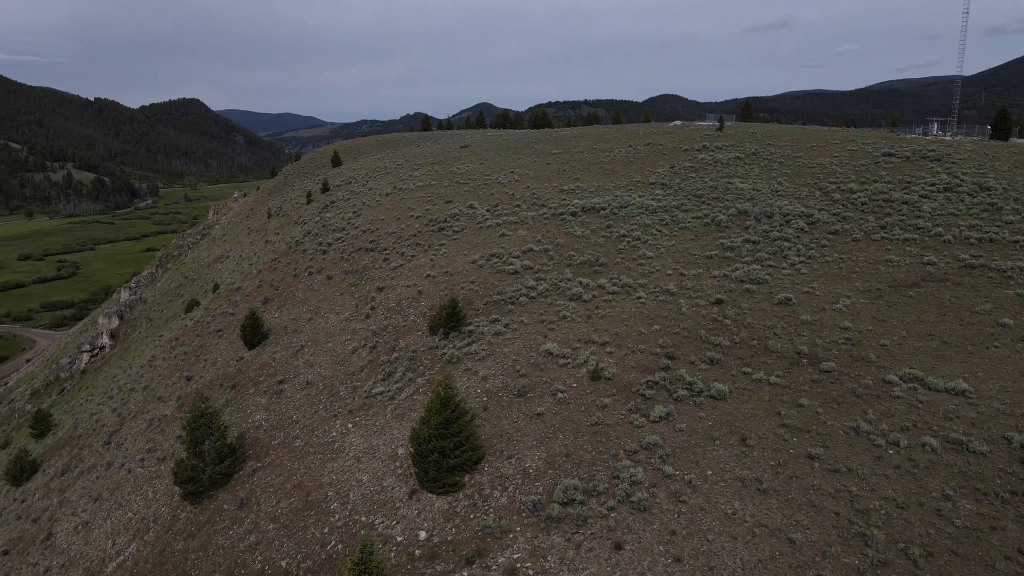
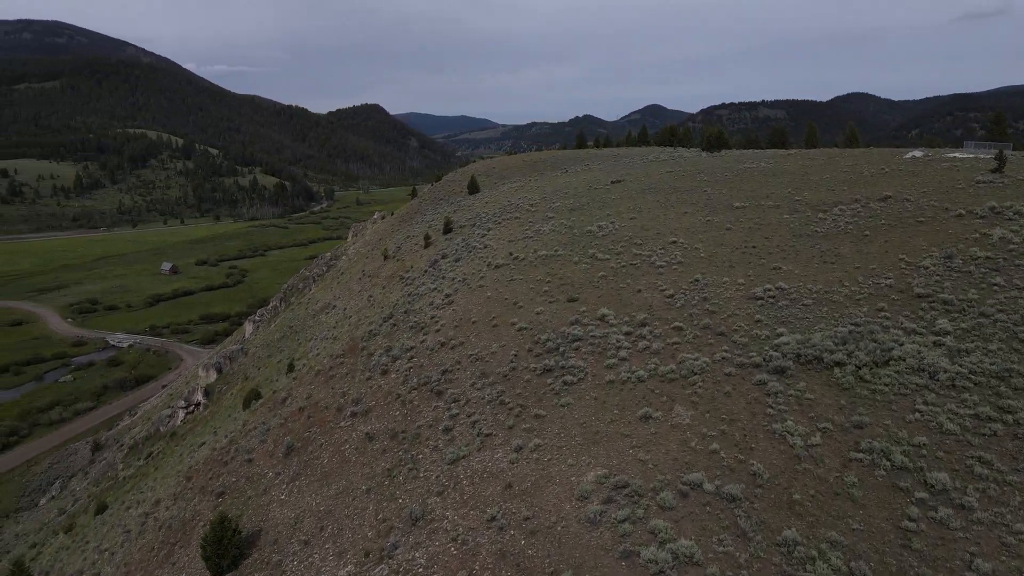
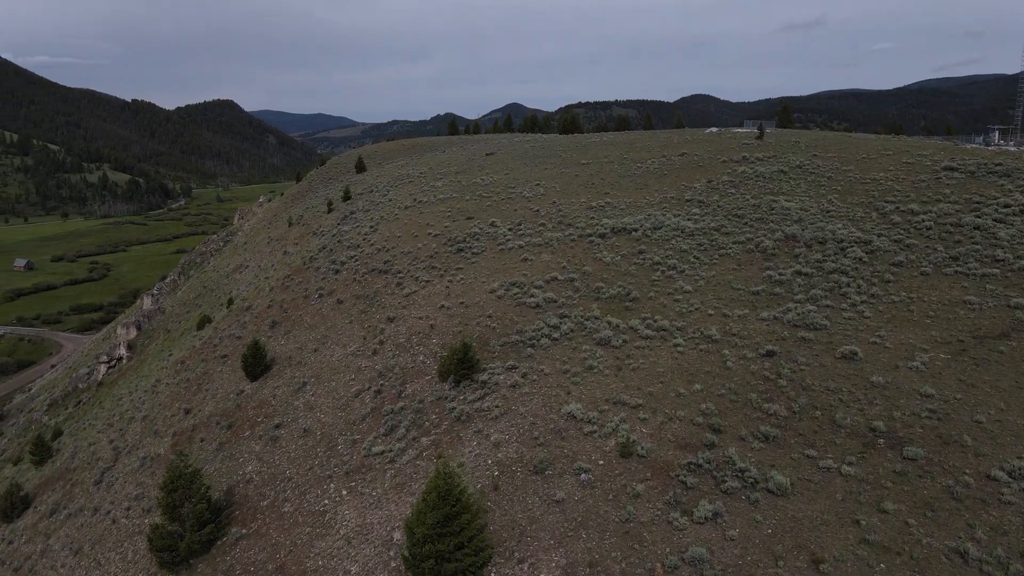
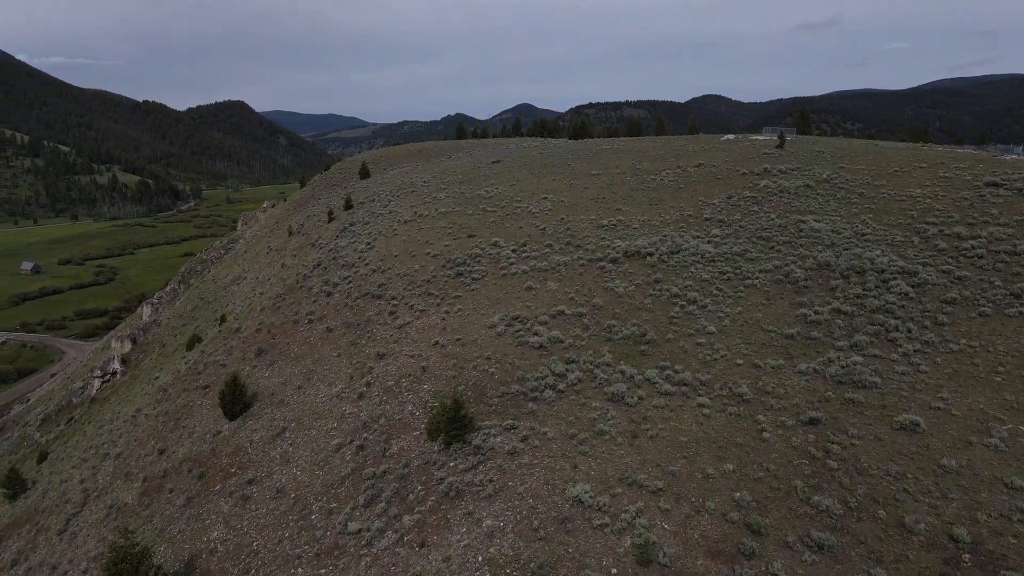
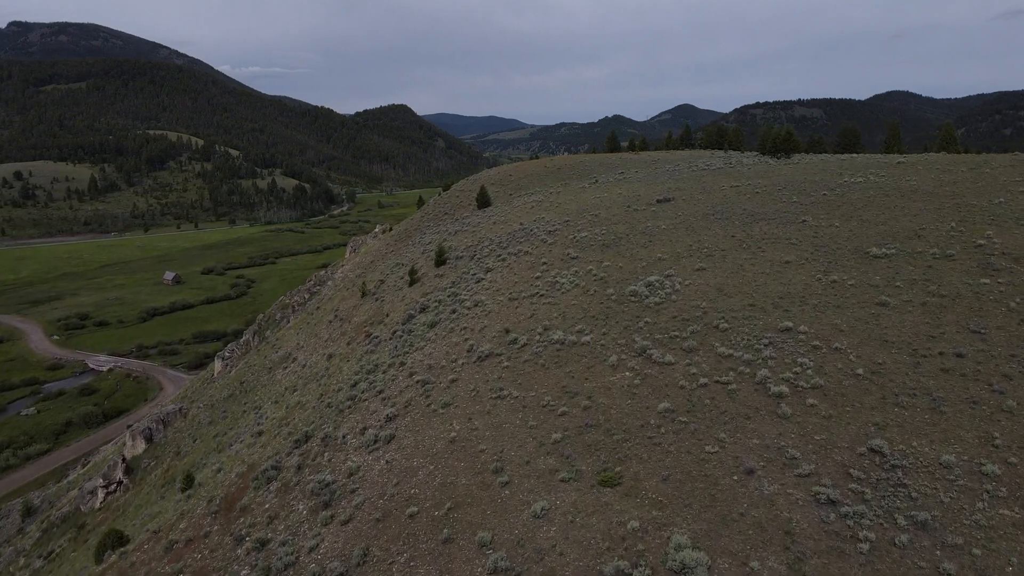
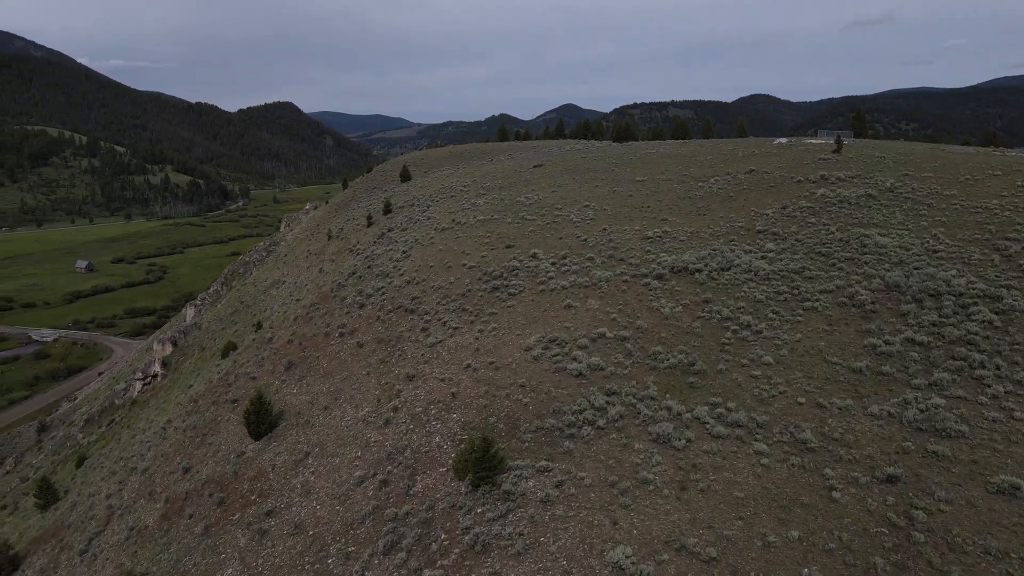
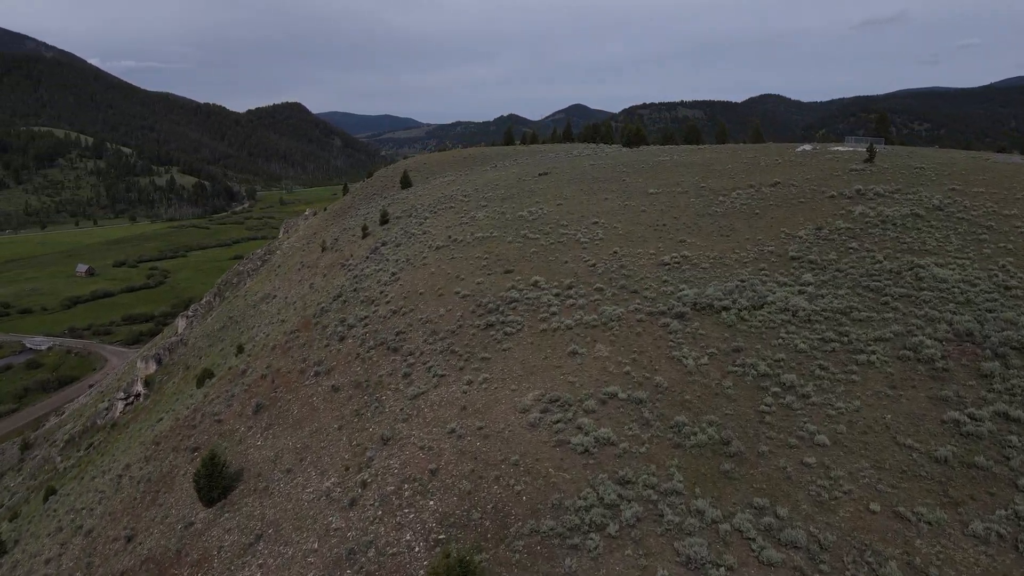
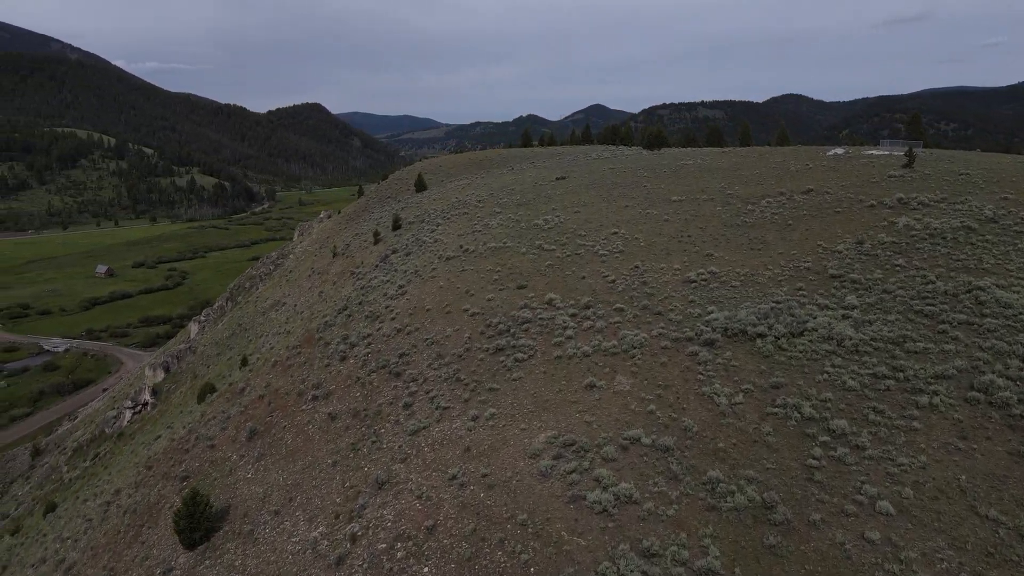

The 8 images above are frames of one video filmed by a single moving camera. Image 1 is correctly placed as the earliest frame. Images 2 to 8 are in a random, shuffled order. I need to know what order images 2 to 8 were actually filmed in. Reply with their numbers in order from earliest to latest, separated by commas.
3, 4, 6, 7, 8, 2, 5
